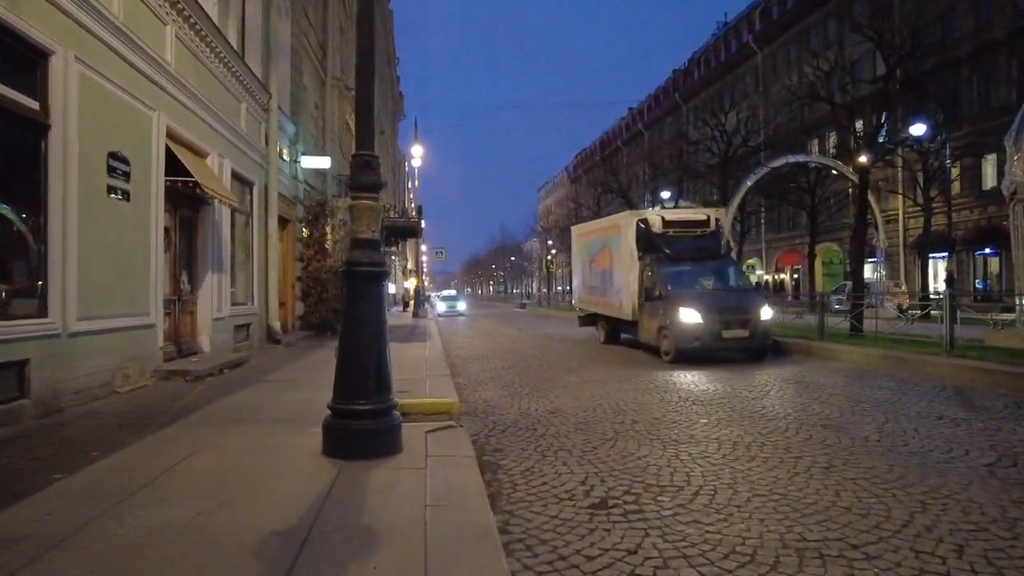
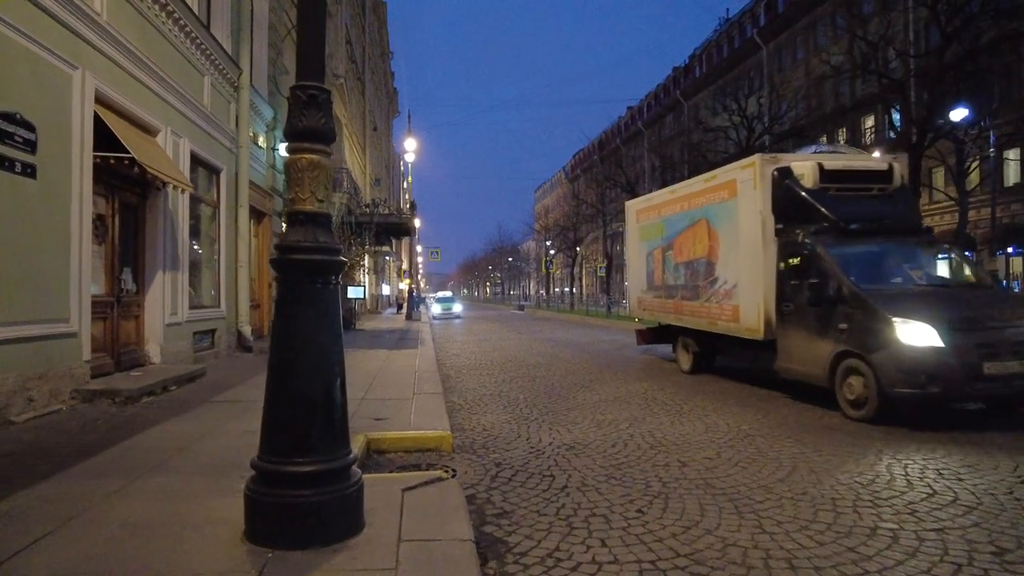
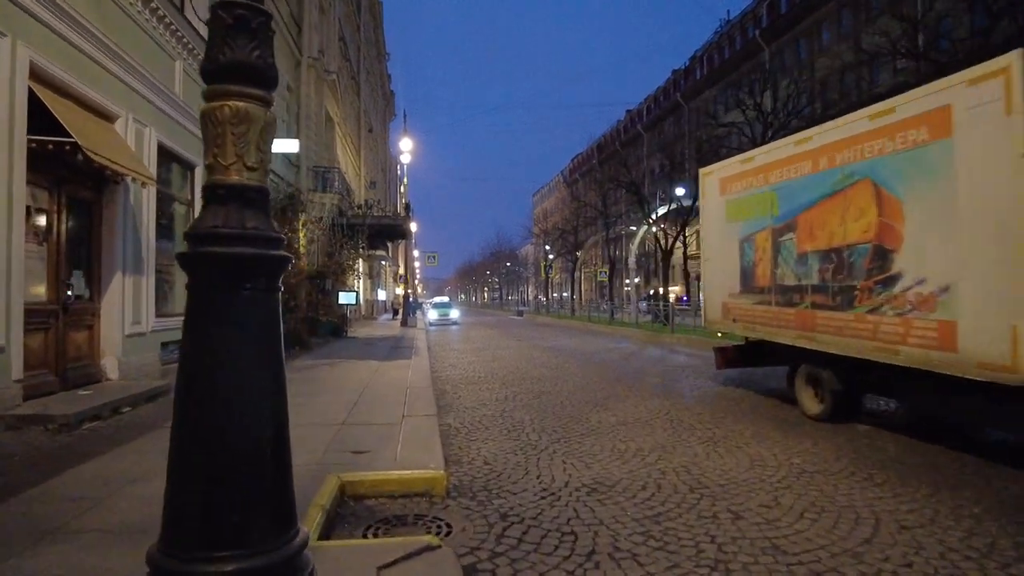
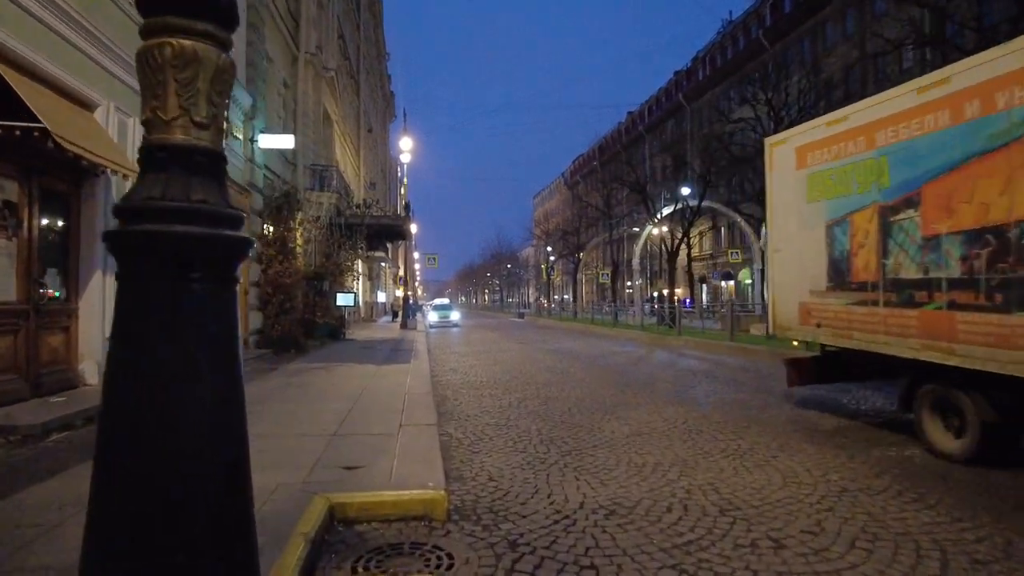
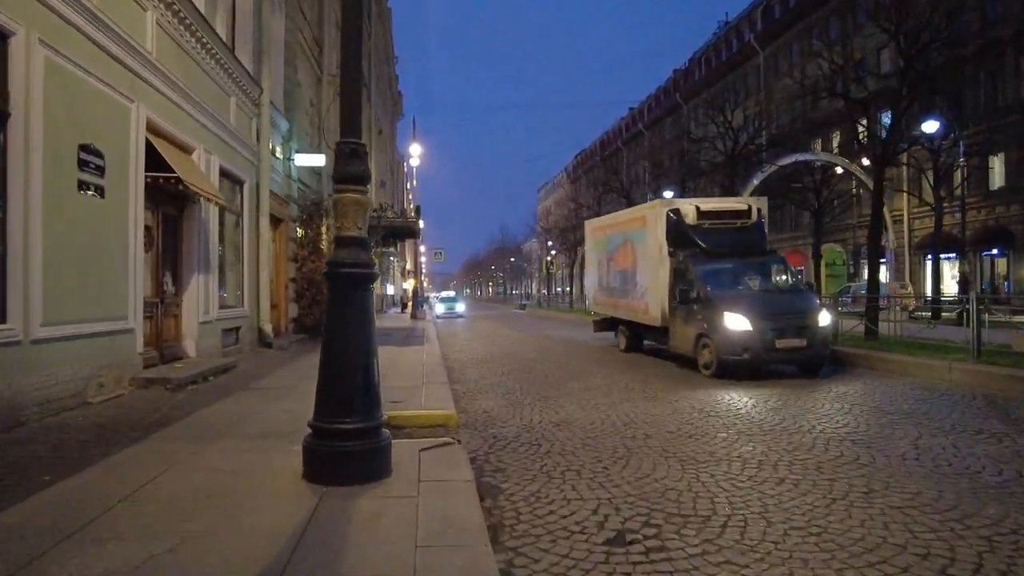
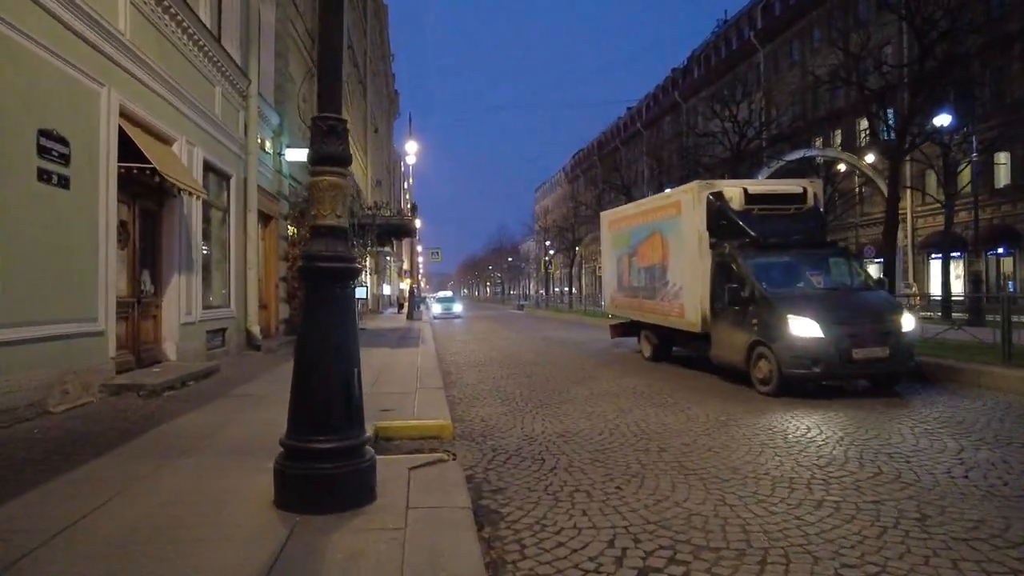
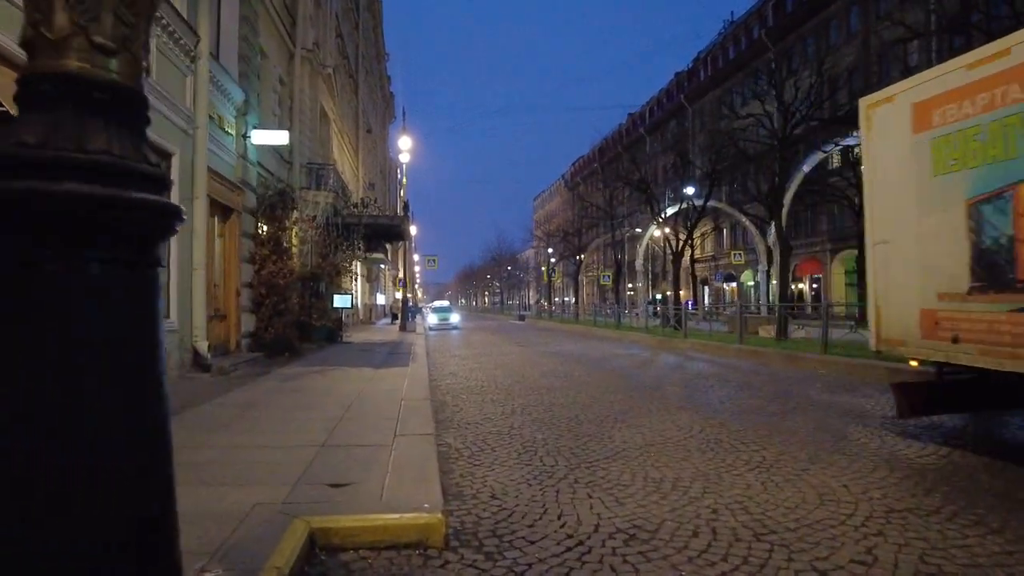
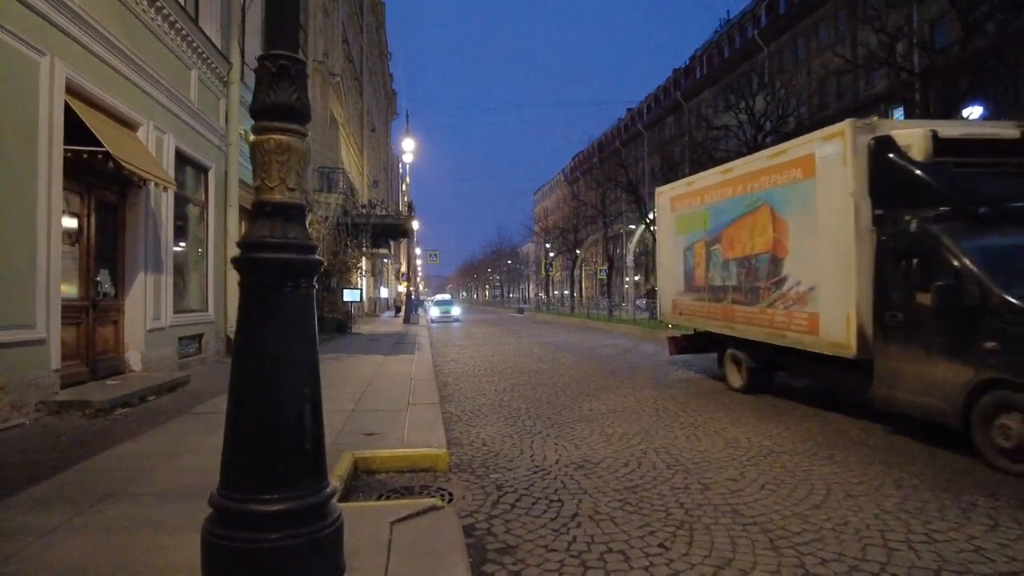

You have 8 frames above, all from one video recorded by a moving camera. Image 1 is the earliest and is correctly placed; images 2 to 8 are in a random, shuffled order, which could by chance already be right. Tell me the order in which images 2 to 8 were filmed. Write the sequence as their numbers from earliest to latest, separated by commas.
5, 6, 2, 8, 3, 4, 7
